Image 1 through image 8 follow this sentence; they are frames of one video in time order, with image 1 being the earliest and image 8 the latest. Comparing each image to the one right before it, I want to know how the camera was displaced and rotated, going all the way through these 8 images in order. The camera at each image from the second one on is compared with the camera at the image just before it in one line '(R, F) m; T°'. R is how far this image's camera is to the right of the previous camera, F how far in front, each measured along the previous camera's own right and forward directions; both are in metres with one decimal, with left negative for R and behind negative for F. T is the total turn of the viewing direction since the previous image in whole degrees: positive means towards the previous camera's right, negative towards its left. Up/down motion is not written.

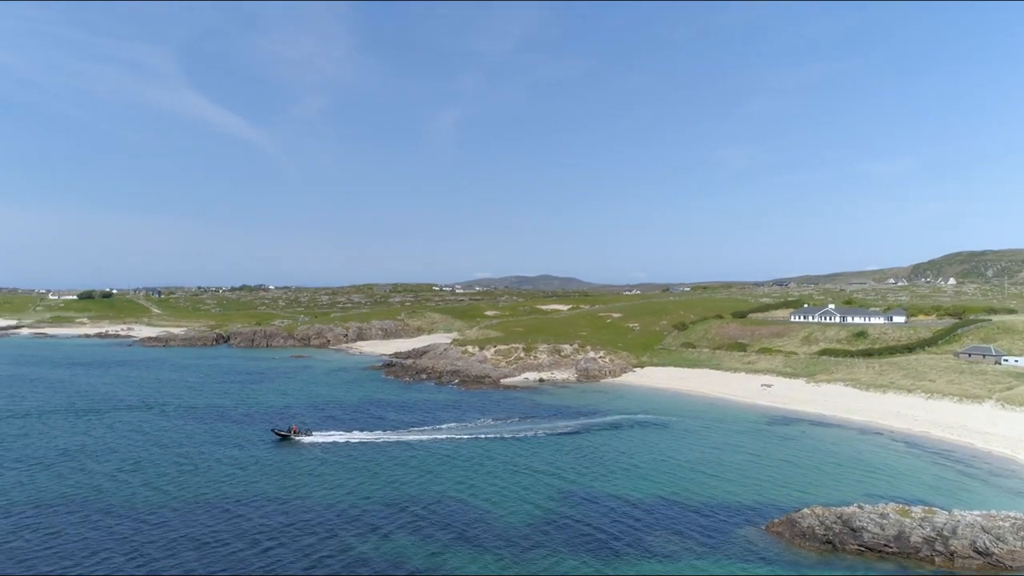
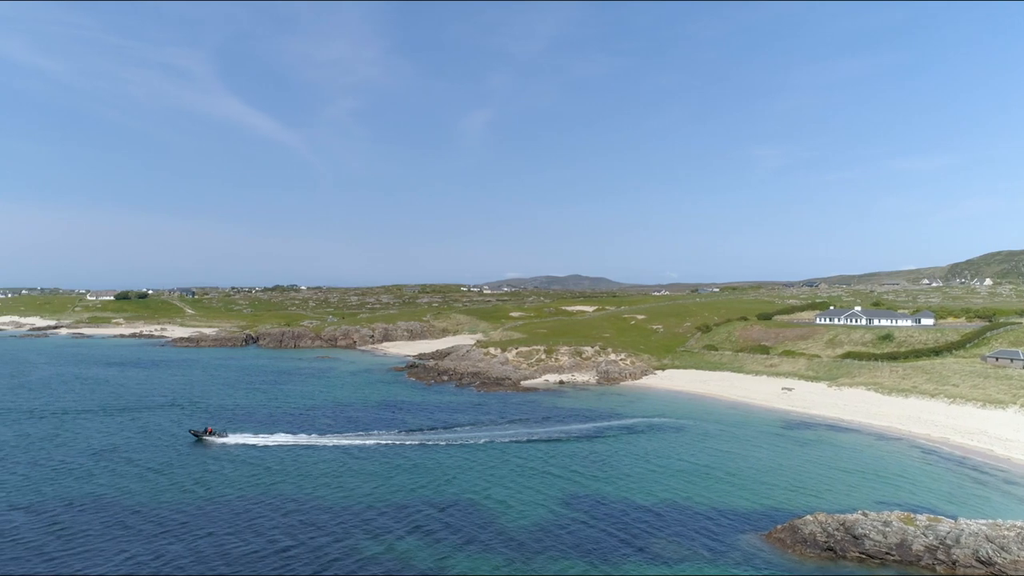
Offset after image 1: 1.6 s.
(+0.8, 0.0) m; -2°
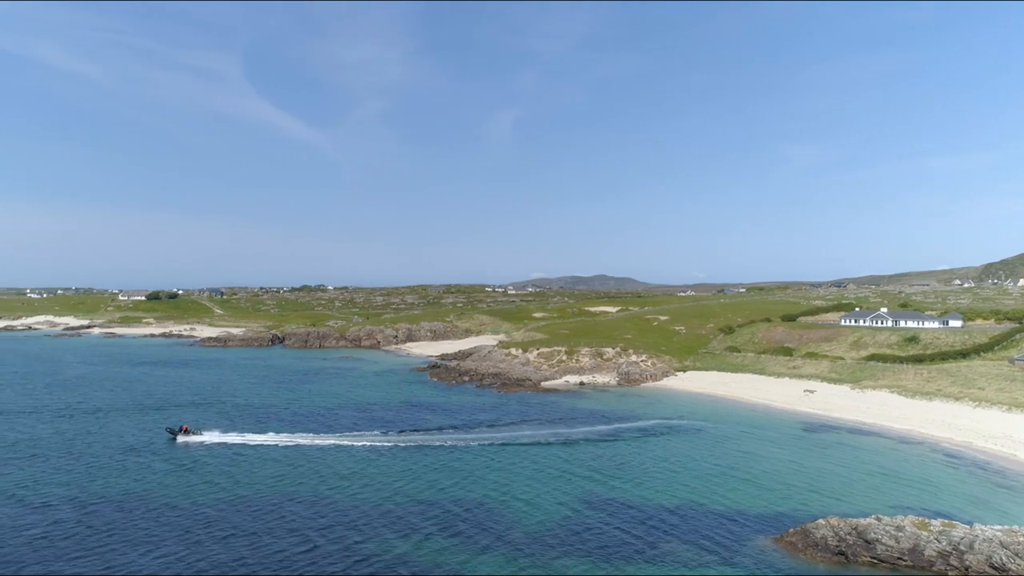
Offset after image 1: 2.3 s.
(+0.4, -0.1) m; -2°
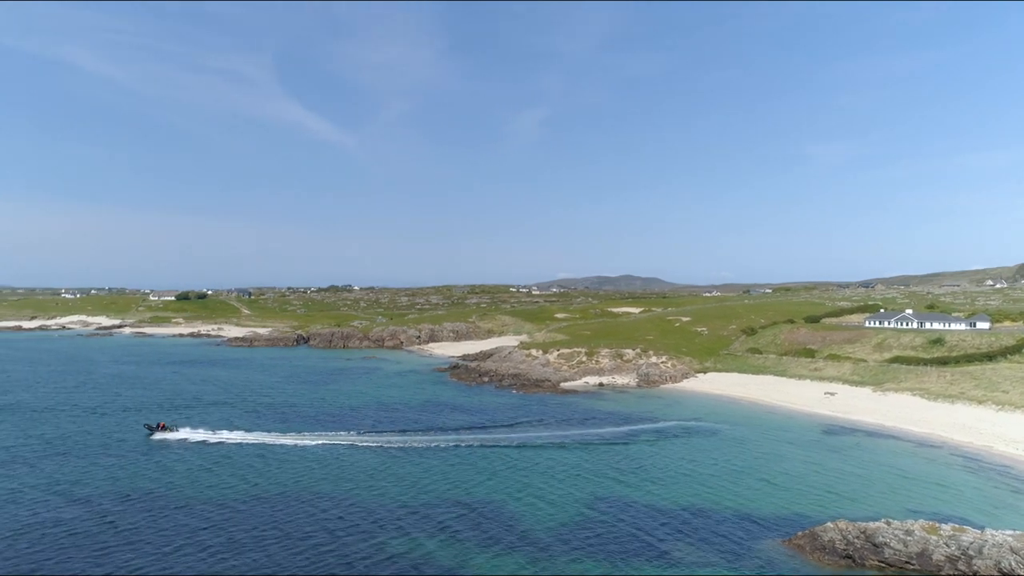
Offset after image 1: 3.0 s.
(+0.4, -0.2) m; -2°
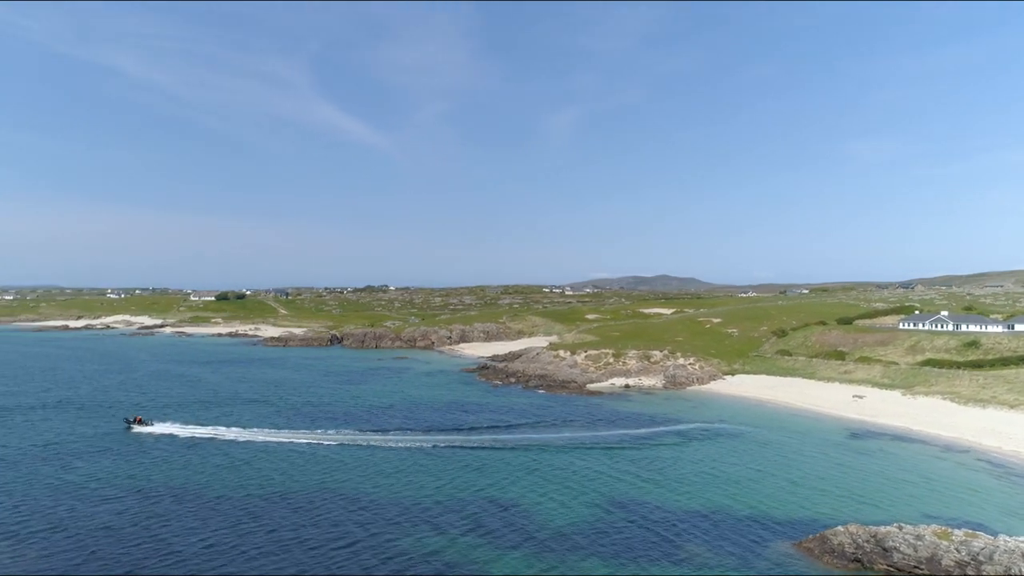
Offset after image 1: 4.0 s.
(+0.6, -0.3) m; -3°
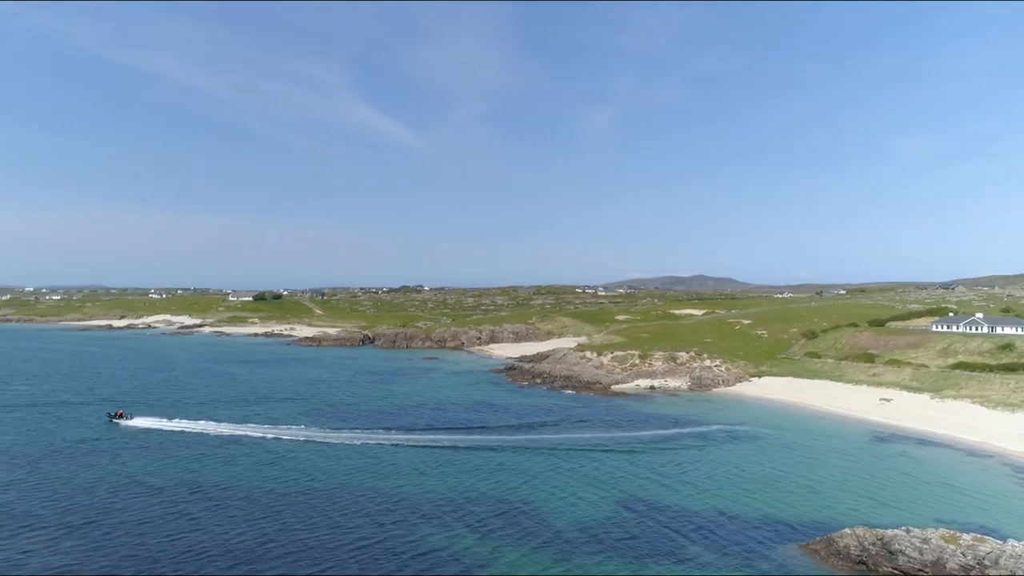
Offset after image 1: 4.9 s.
(+0.6, -0.3) m; -3°
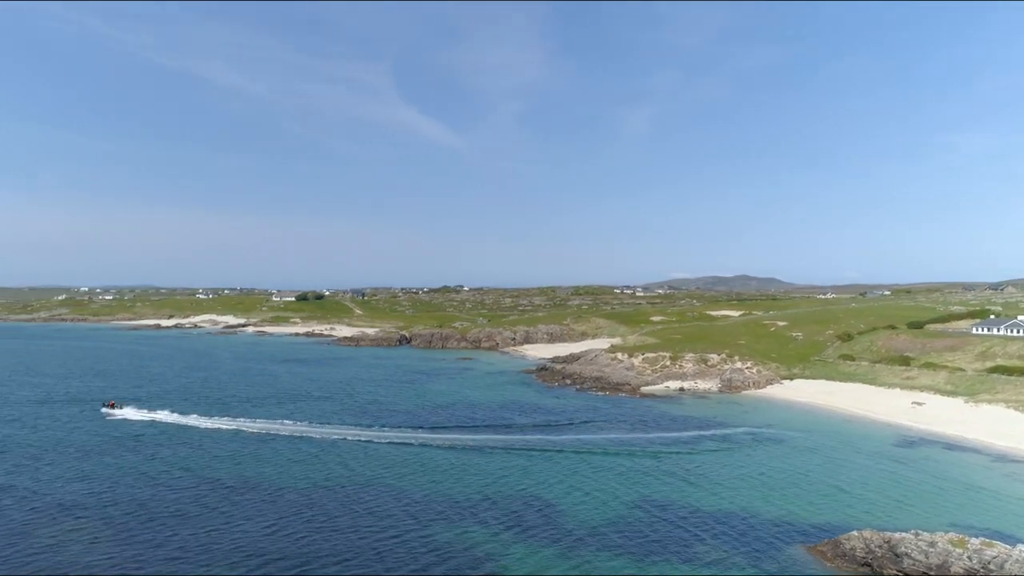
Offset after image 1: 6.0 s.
(+0.7, -0.4) m; -3°
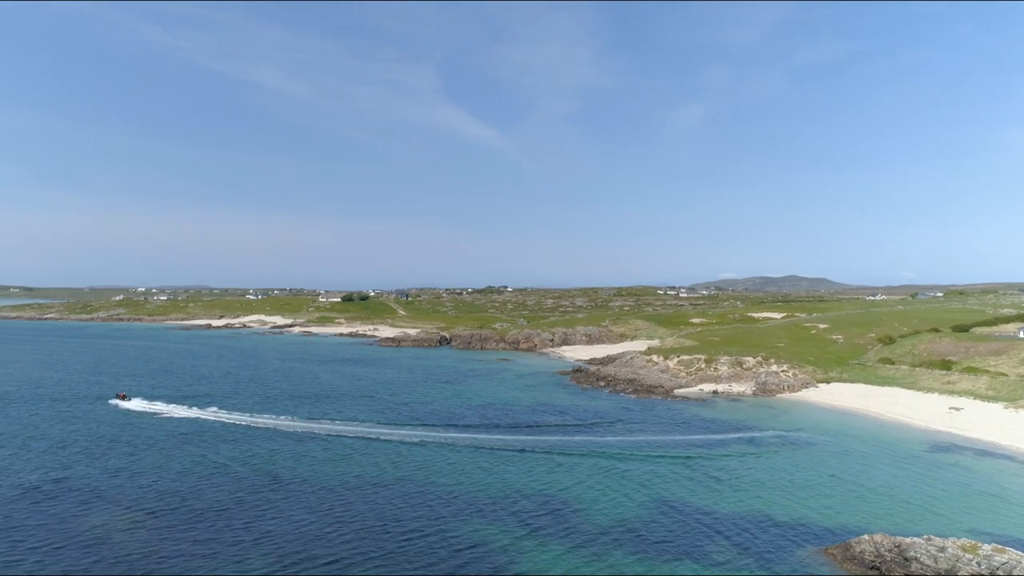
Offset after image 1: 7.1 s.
(+0.5, -0.7) m; -3°
